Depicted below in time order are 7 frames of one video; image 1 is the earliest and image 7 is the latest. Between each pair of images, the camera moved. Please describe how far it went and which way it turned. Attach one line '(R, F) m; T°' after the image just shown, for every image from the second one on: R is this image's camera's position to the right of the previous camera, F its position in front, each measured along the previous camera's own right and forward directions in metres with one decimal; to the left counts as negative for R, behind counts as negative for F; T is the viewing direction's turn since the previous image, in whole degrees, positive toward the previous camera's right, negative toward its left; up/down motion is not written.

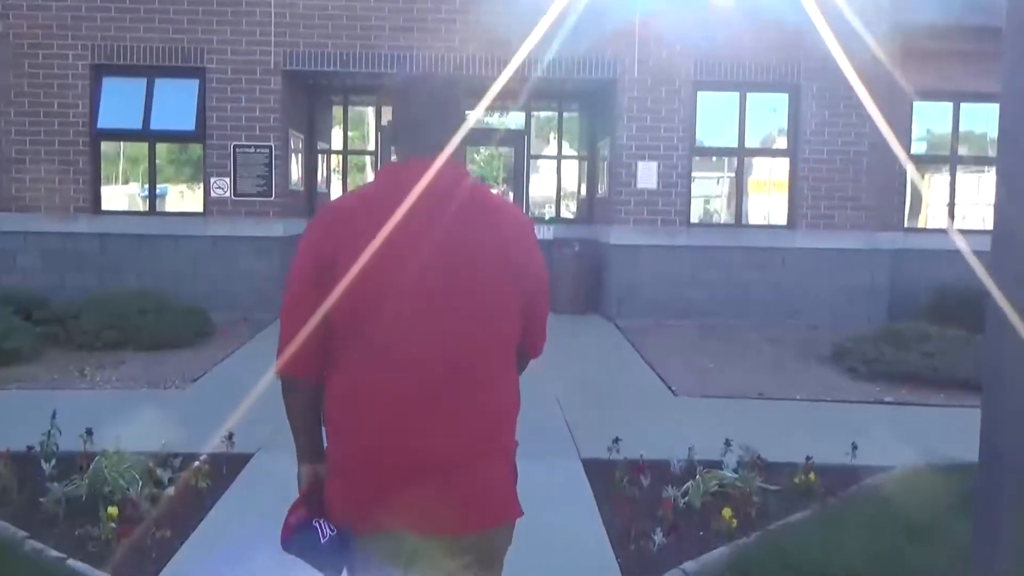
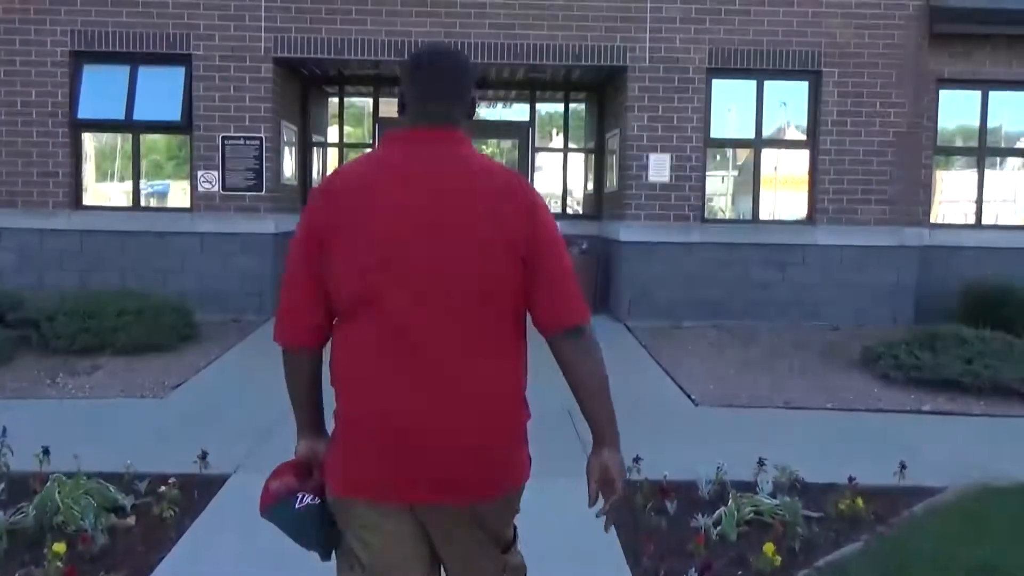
(0.0, +0.7) m; 0°
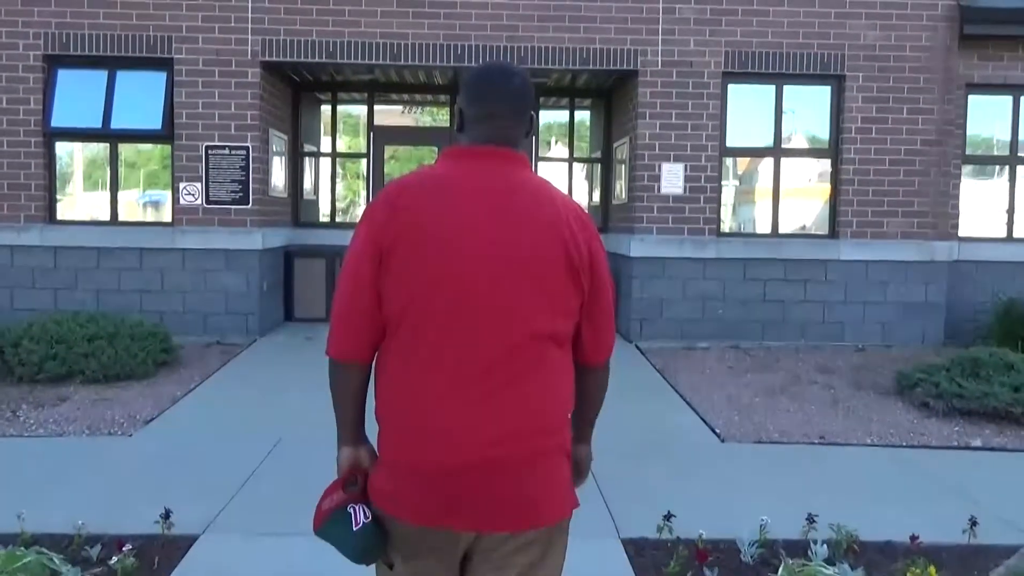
(-0.1, +0.7) m; 0°
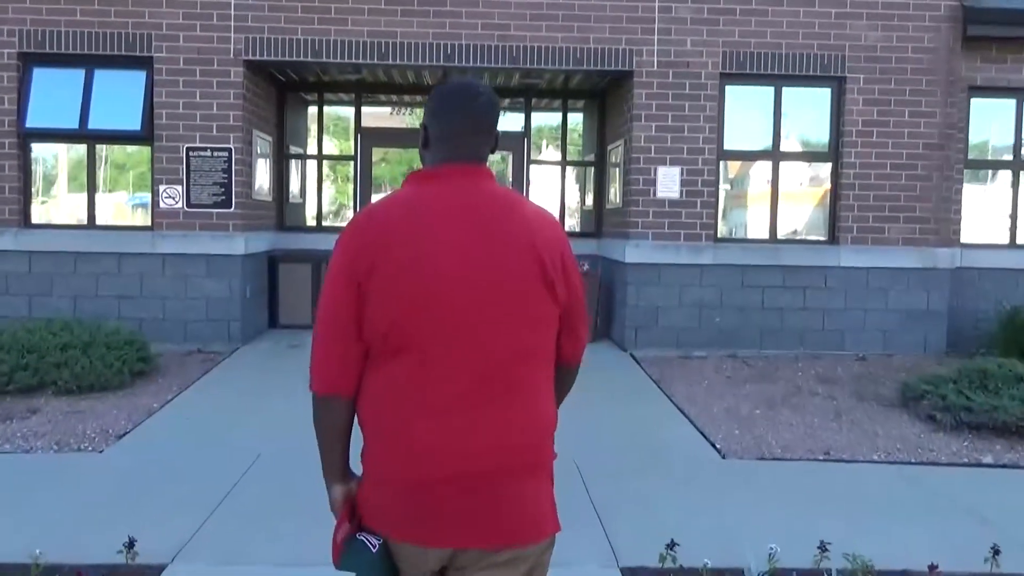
(0.0, +0.3) m; +1°
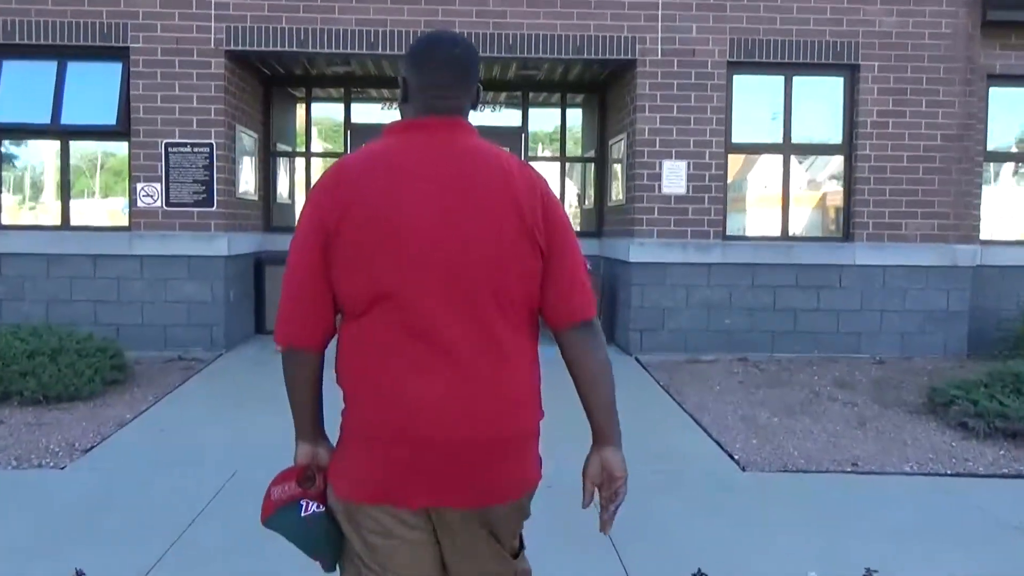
(0.0, +0.6) m; 0°
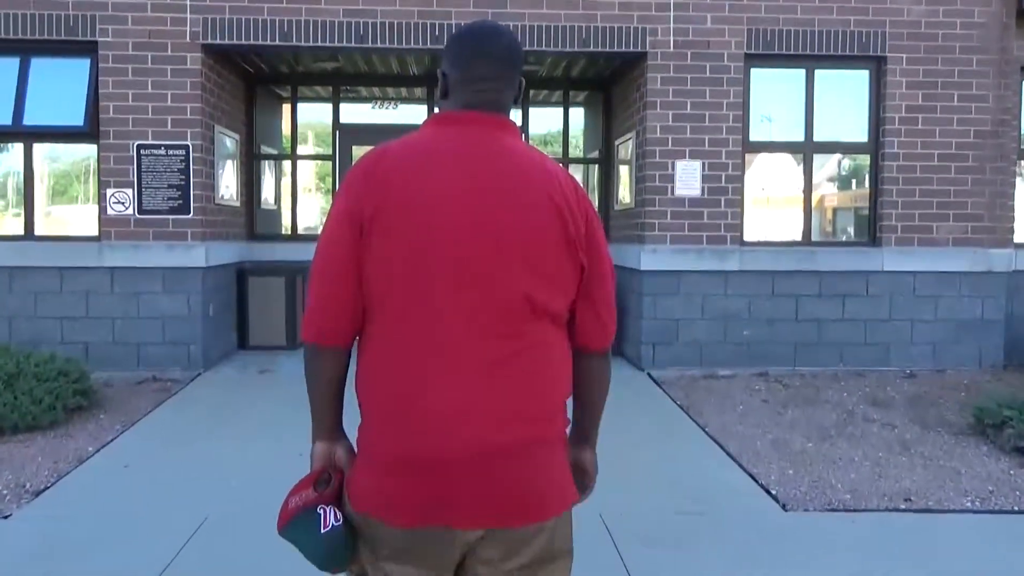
(-0.1, +0.8) m; 0°
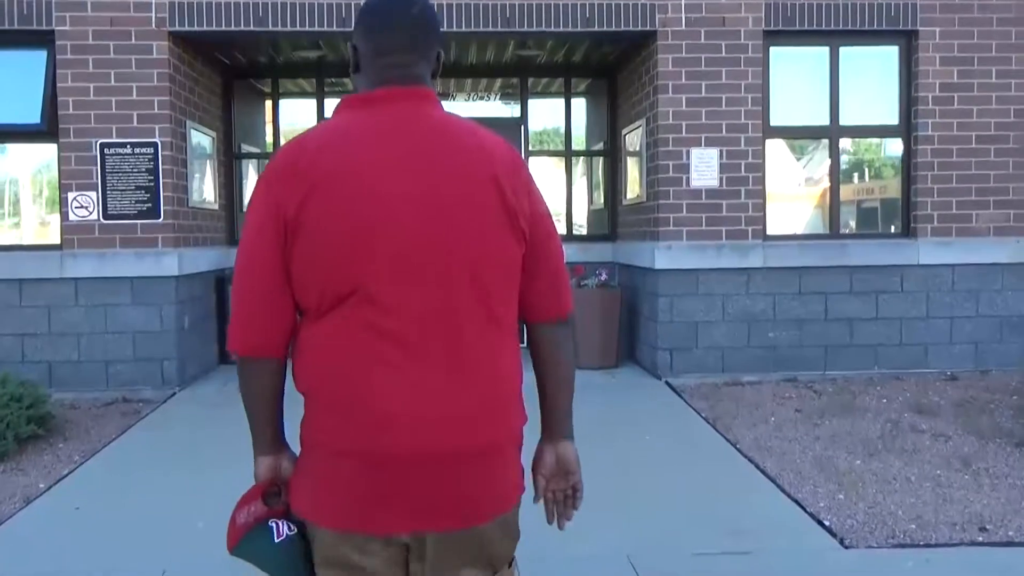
(0.0, +0.8) m; 0°
